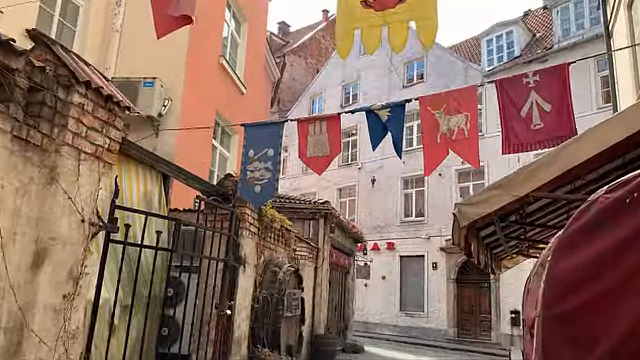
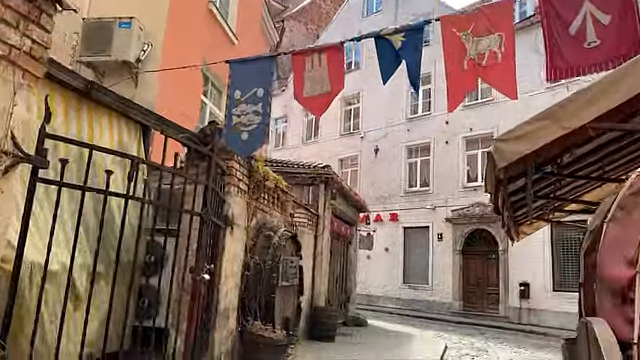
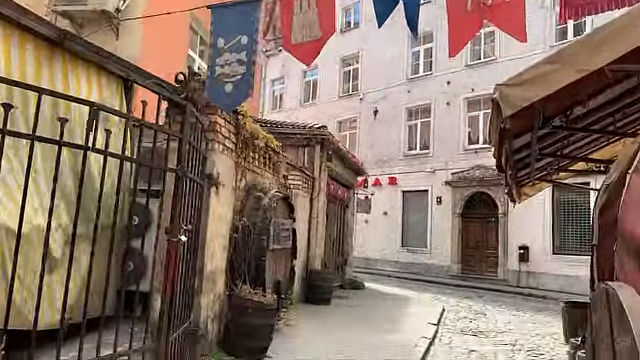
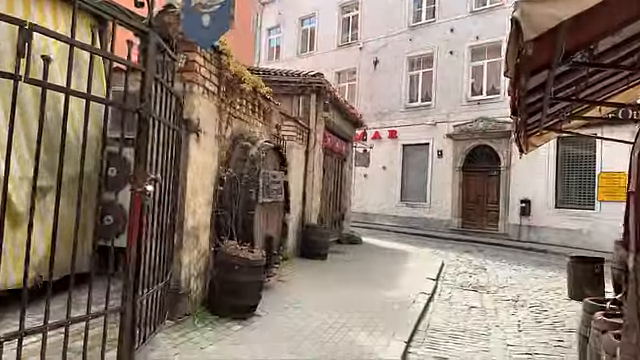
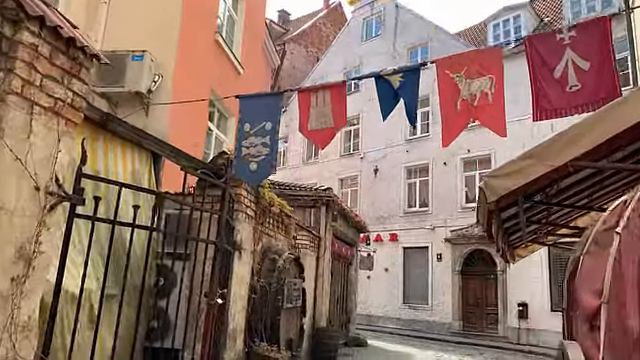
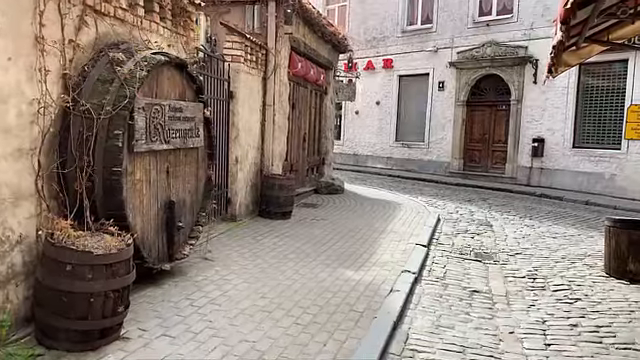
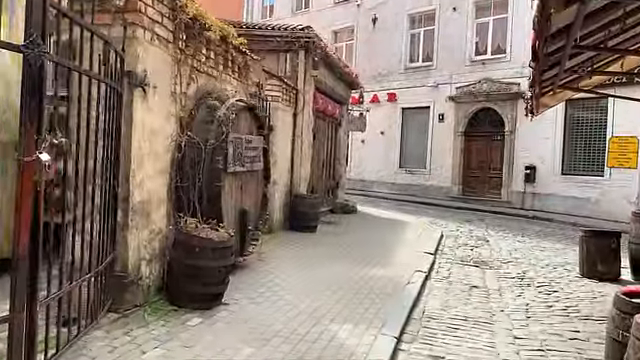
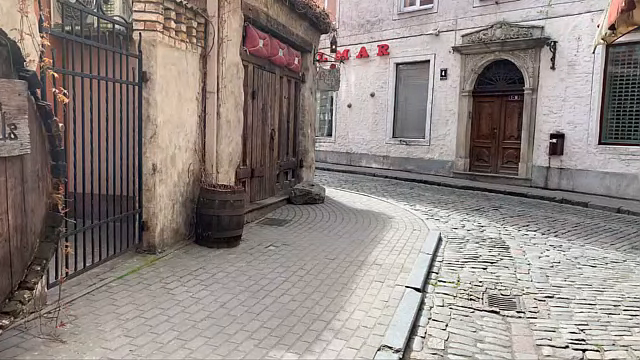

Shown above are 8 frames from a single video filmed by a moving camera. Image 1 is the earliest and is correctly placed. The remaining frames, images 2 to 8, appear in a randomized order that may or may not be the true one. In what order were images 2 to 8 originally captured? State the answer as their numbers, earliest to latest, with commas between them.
5, 2, 3, 4, 7, 6, 8
